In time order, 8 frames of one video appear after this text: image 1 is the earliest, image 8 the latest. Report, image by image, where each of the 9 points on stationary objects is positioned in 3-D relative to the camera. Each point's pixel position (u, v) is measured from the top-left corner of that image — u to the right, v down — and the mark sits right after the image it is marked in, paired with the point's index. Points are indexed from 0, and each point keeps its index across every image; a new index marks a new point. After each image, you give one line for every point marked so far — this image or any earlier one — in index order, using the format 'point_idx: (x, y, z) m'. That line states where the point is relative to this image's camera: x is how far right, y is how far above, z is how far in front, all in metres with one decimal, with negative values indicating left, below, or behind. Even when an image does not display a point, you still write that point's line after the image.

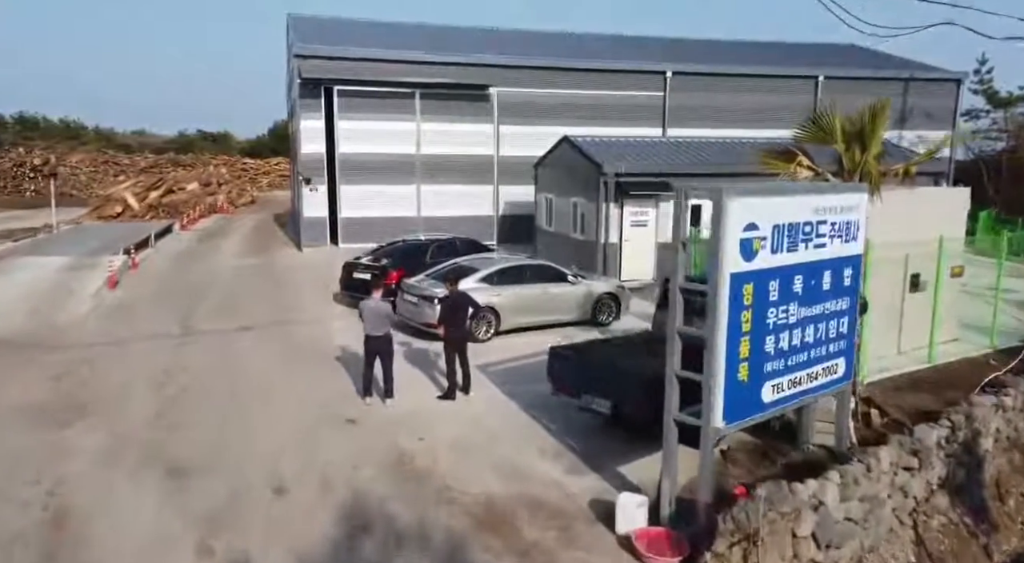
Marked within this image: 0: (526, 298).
0: (+0.2, -0.3, +14.0) m
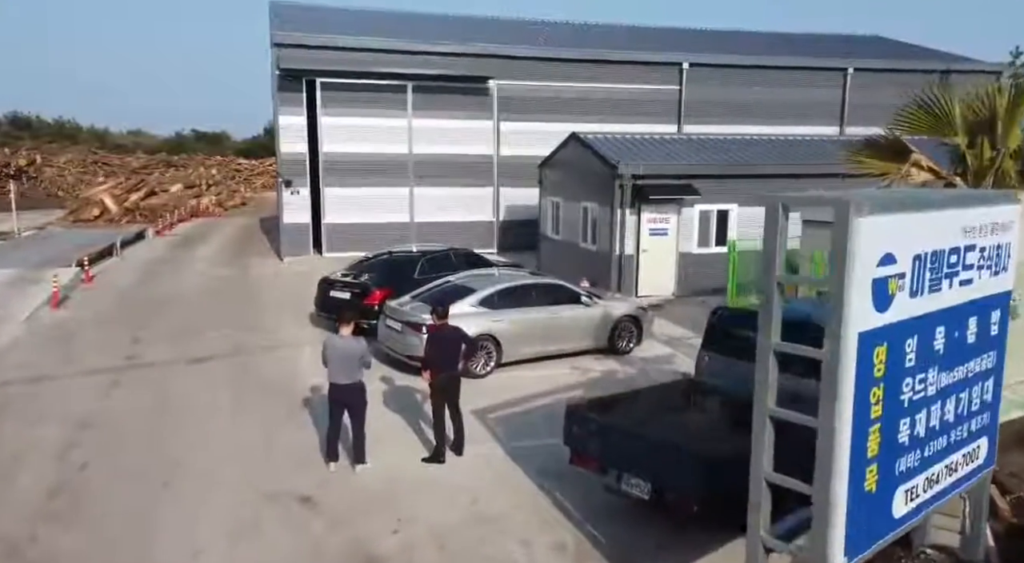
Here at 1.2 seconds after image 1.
0: (+0.3, -0.6, +11.7) m
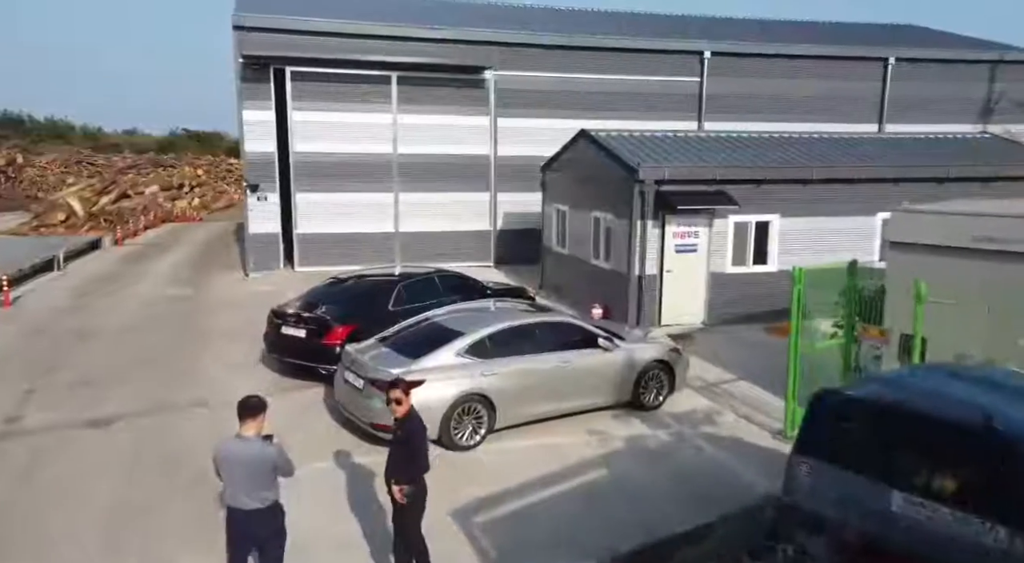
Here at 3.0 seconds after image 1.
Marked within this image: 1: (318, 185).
0: (+0.2, -1.0, +9.0) m
1: (-4.5, +2.2, +19.2) m
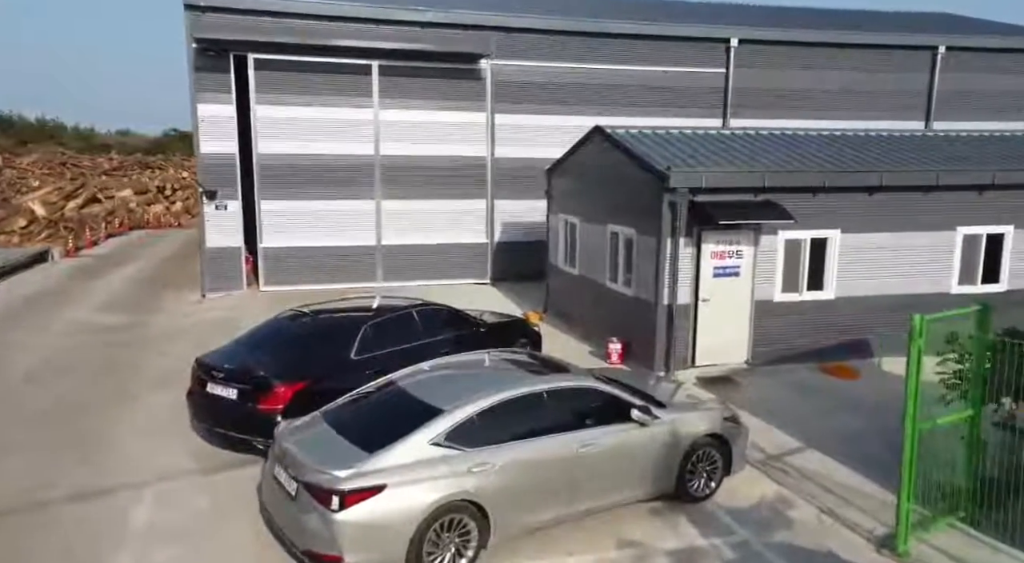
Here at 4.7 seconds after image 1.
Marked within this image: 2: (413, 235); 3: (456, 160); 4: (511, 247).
0: (+0.3, -1.4, +6.4) m
1: (-4.5, +1.8, +16.6) m
2: (-2.1, +1.0, +17.6) m
3: (-1.2, +2.6, +17.6) m
4: (0.0, +0.8, +18.3) m
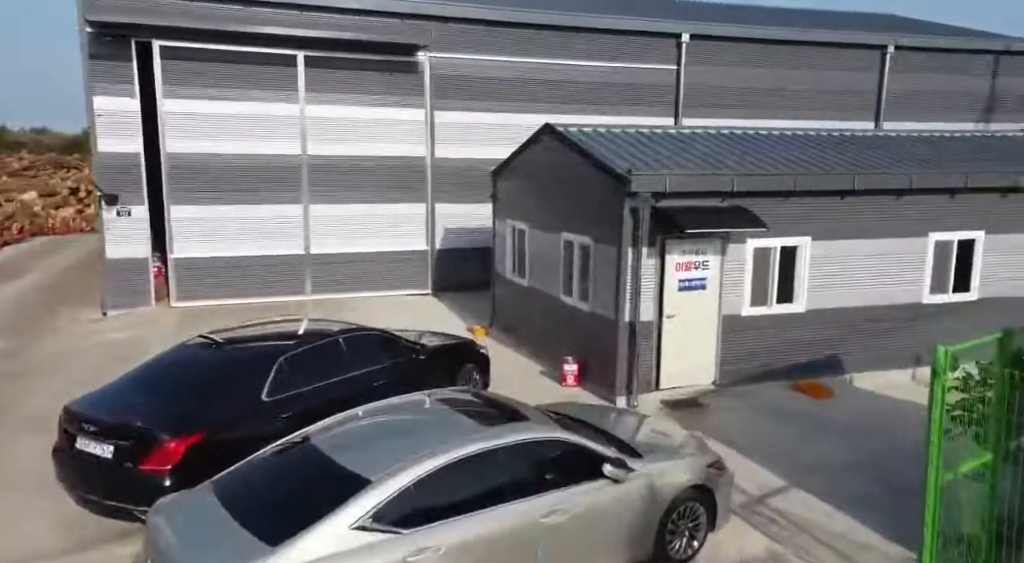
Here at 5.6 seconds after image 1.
0: (-0.1, -1.6, +5.1) m
1: (-5.6, +1.5, +15.0) m
2: (-3.2, +0.8, +16.1) m
3: (-2.4, +2.4, +16.3) m
4: (-1.2, +0.6, +17.0) m
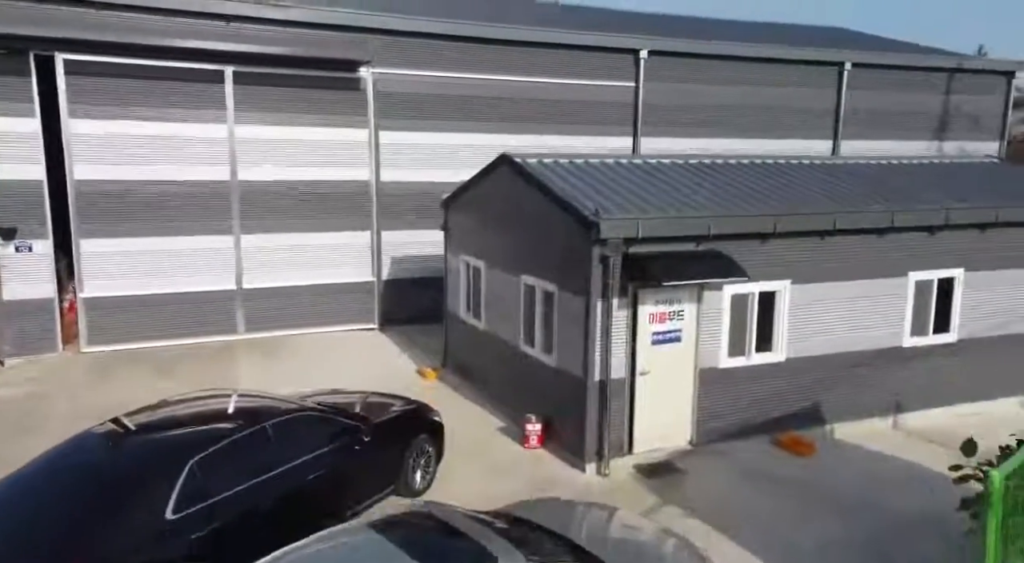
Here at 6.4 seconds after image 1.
0: (-0.2, -2.2, +4.0) m
1: (-6.4, +0.9, +13.5) m
2: (-4.1, +0.1, +14.8) m
3: (-3.2, +1.7, +15.0) m
4: (-2.2, -0.1, +15.8) m
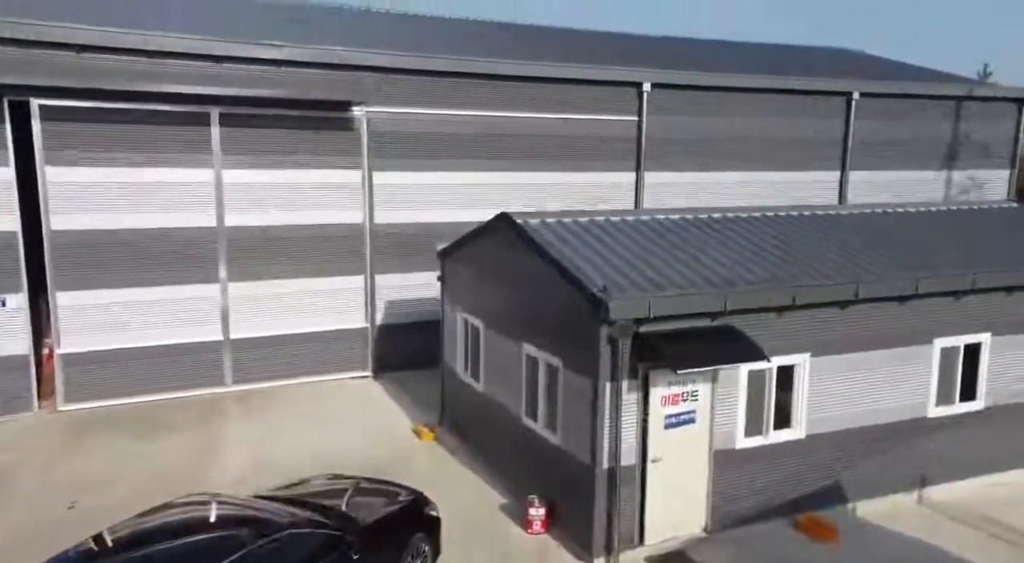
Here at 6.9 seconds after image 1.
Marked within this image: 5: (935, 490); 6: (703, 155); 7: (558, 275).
0: (-0.1, -3.0, +3.4) m
1: (-6.3, +0.1, +12.8) m
2: (-4.1, -0.7, +14.2) m
3: (-3.2, +0.9, +14.3) m
4: (-2.2, -0.9, +15.2) m
5: (+5.4, -2.7, +10.7) m
6: (+3.9, +2.6, +17.6) m
7: (+0.5, +0.1, +8.9) m
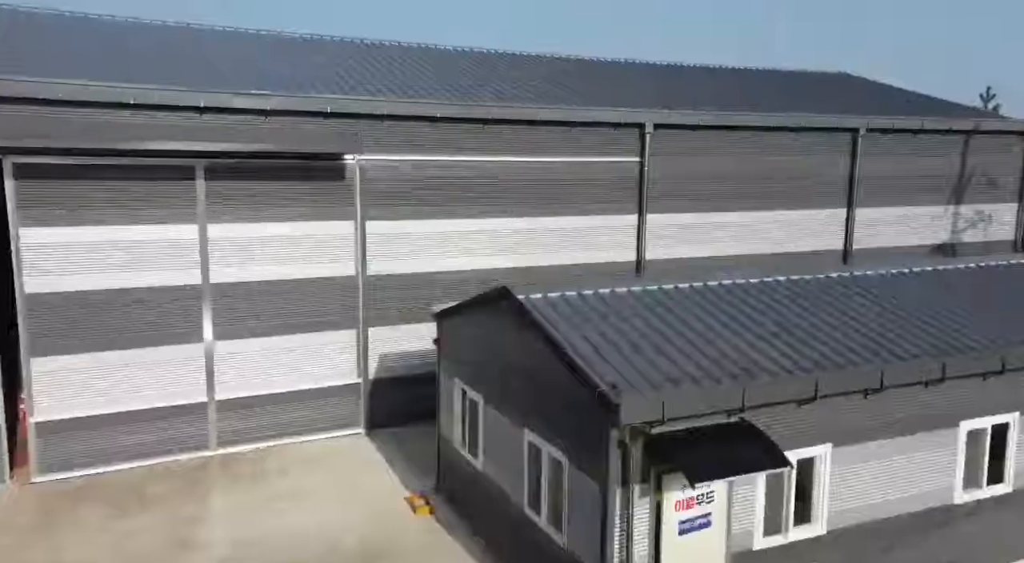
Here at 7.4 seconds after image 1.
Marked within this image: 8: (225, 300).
0: (-0.1, -3.9, +2.7) m
1: (-6.4, -0.8, +12.2) m
2: (-4.1, -1.6, +13.5) m
3: (-3.3, 0.0, +13.7) m
4: (-2.2, -1.8, +14.5) m
5: (+5.4, -3.6, +10.1) m
6: (+3.9, +1.6, +17.1) m
7: (+0.5, -0.8, +8.3) m
8: (-4.5, -0.3, +13.0) m
